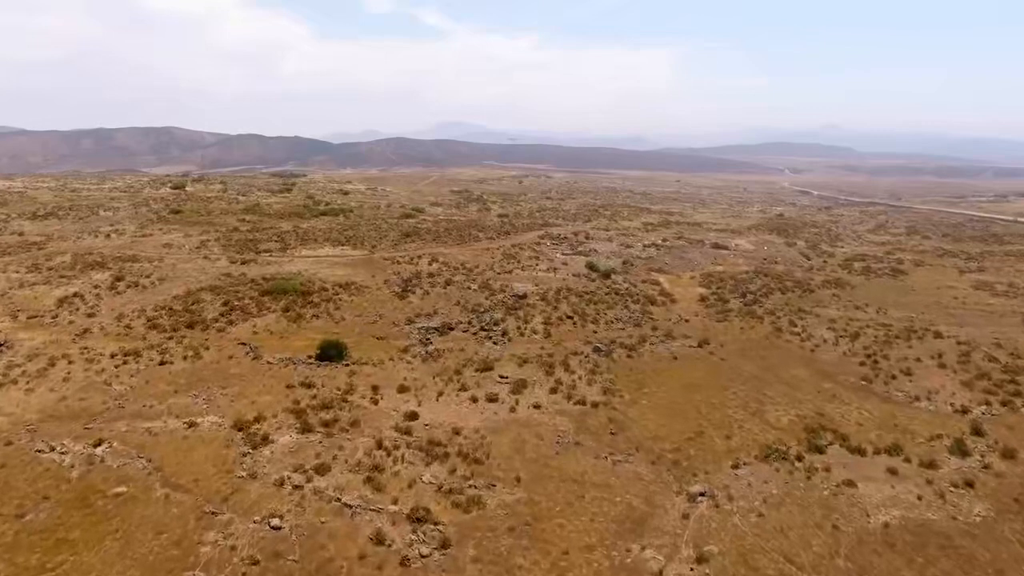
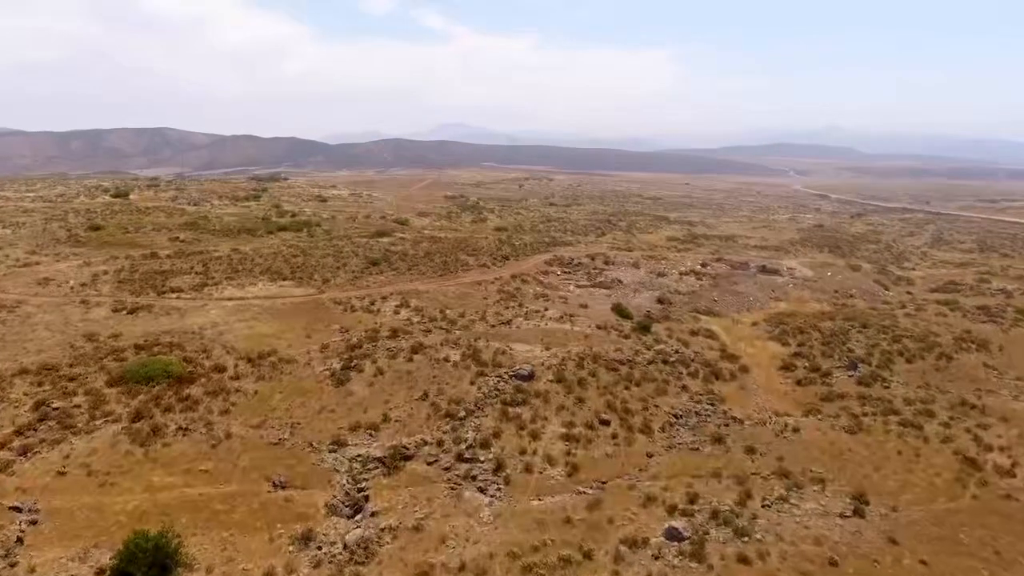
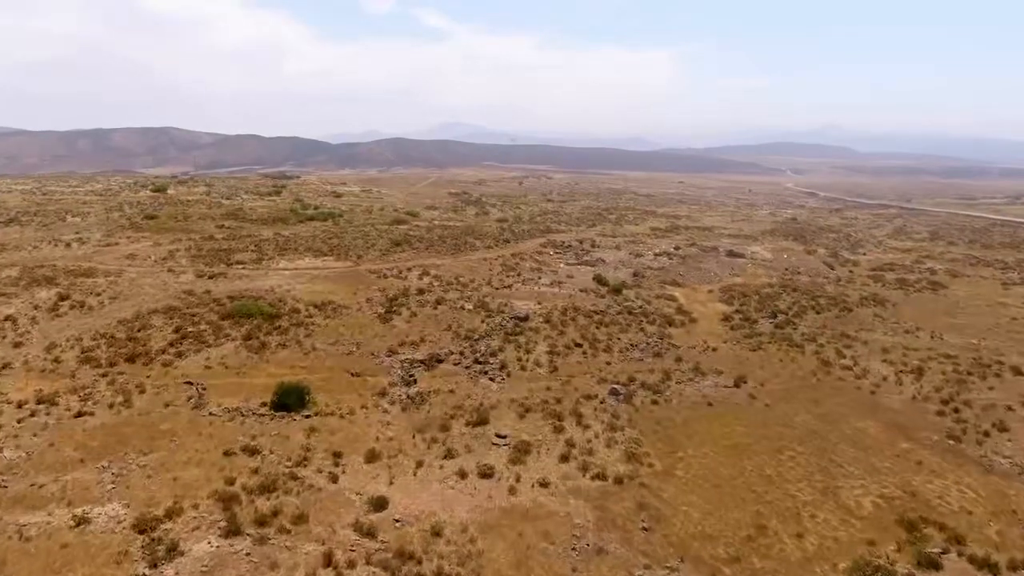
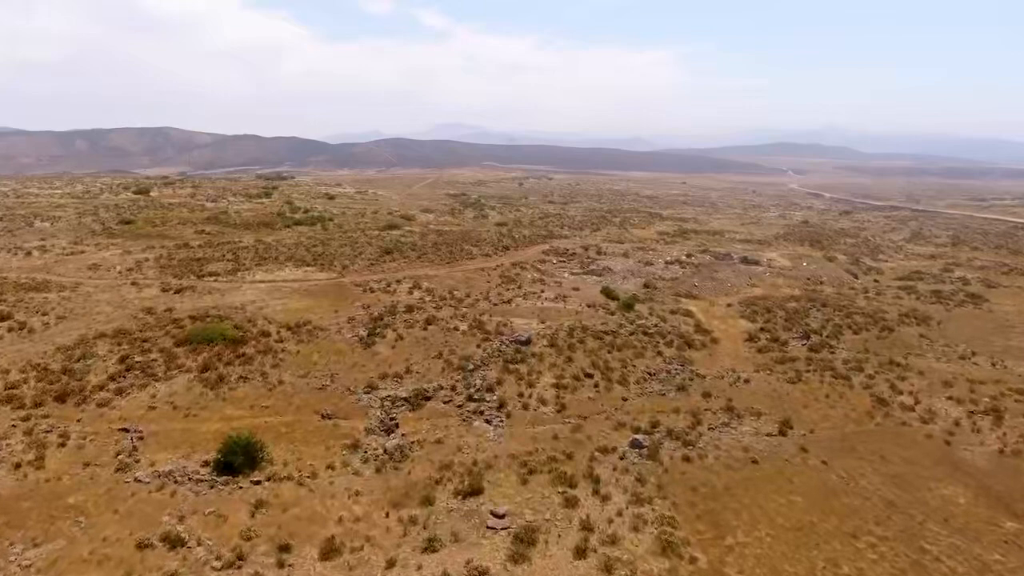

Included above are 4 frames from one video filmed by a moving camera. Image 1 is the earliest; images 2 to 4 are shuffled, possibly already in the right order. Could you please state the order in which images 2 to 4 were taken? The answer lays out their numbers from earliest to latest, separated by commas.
3, 4, 2
